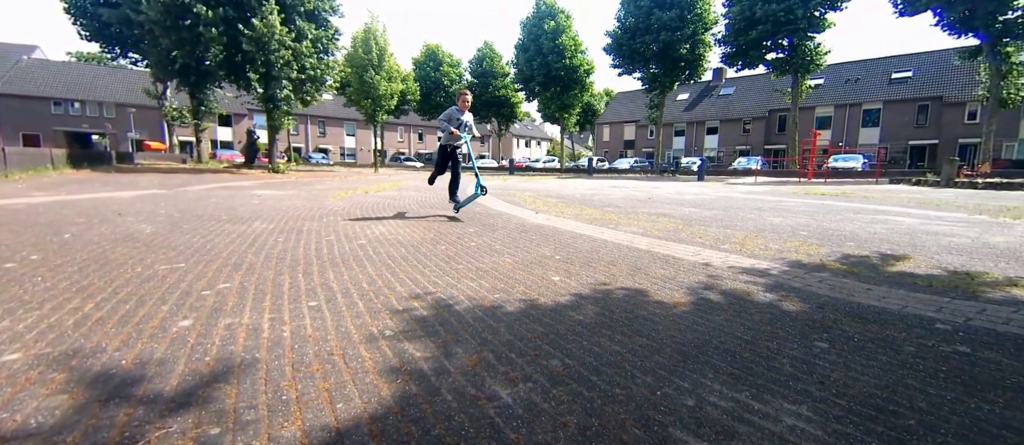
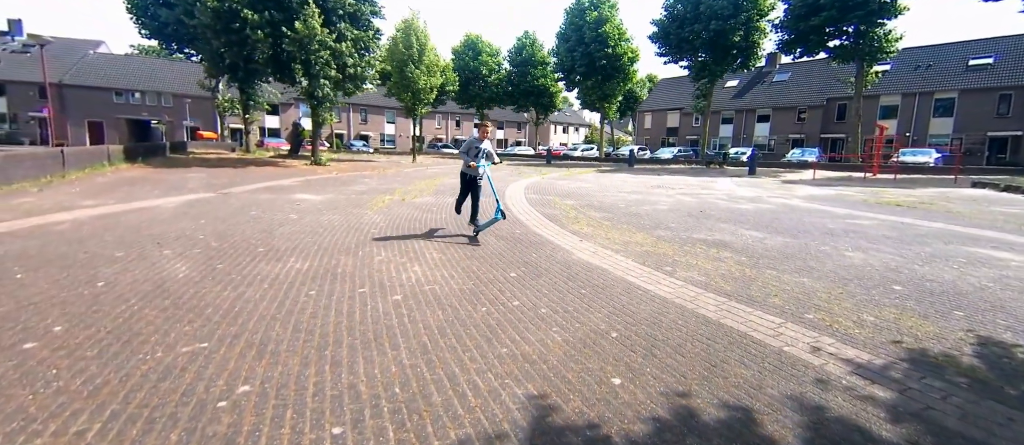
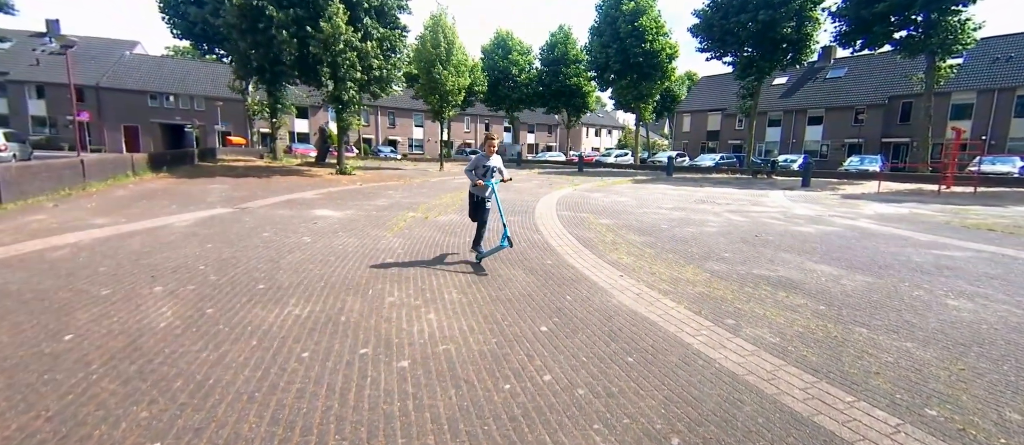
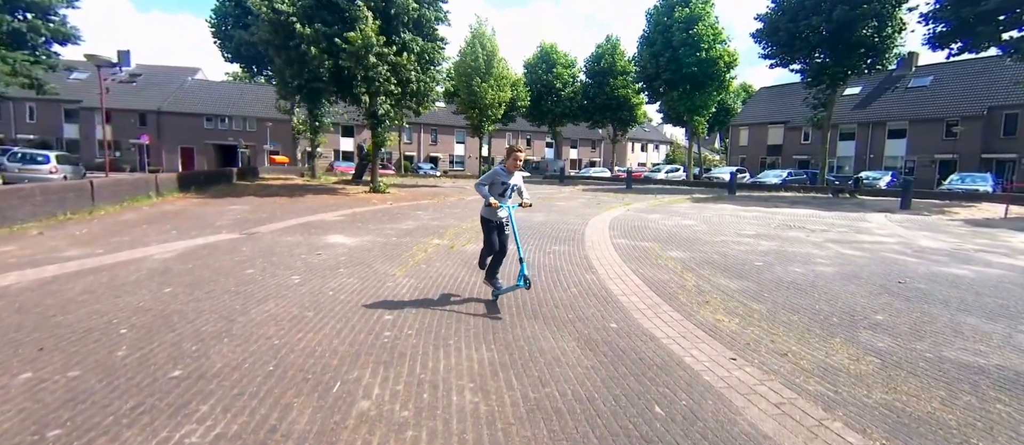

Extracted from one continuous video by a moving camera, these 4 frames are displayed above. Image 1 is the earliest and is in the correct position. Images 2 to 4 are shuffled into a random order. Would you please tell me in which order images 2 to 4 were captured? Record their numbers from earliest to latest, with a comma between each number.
2, 3, 4
